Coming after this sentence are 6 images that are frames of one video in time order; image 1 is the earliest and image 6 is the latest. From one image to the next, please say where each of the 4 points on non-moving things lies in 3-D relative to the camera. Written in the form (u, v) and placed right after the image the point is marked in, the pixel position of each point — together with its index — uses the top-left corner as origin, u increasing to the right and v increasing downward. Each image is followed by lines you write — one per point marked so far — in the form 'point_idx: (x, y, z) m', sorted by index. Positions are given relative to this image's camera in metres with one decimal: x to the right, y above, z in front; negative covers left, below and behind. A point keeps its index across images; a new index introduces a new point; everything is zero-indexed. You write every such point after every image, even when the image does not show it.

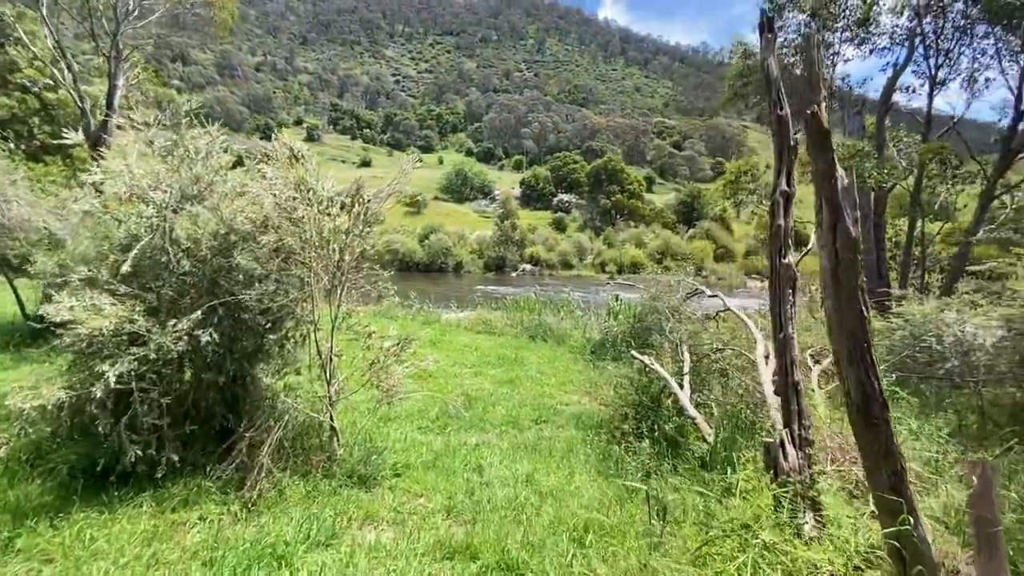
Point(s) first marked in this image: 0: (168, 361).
0: (-3.4, -0.7, +4.8) m
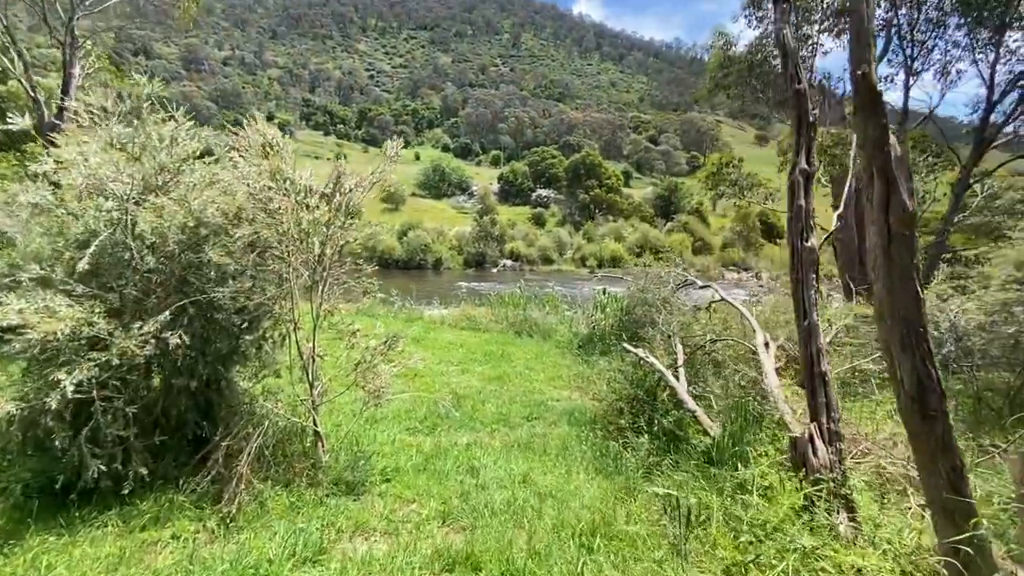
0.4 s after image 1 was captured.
0: (-3.5, -0.7, +4.4) m
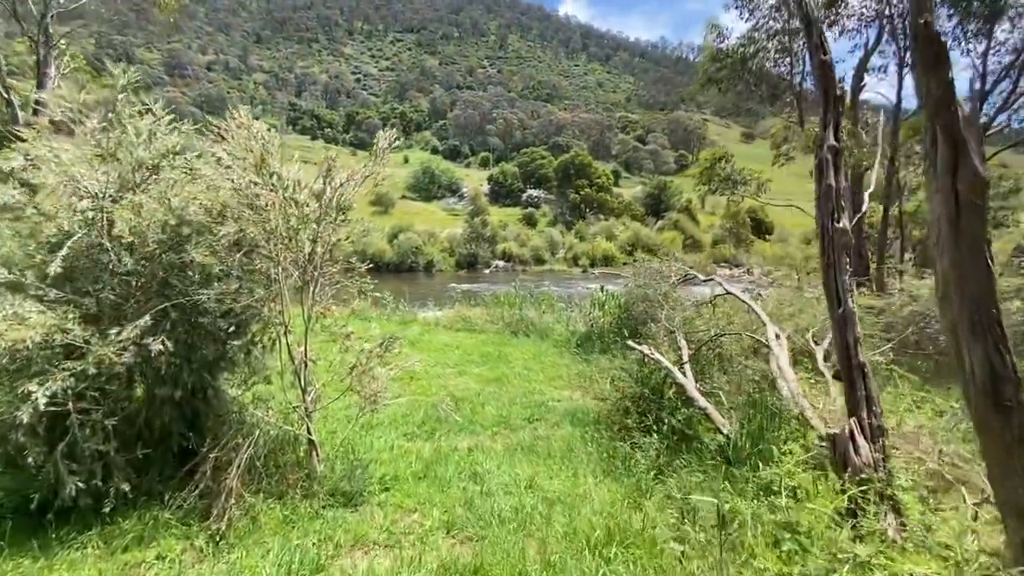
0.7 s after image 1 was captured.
0: (-3.4, -0.8, +4.1) m
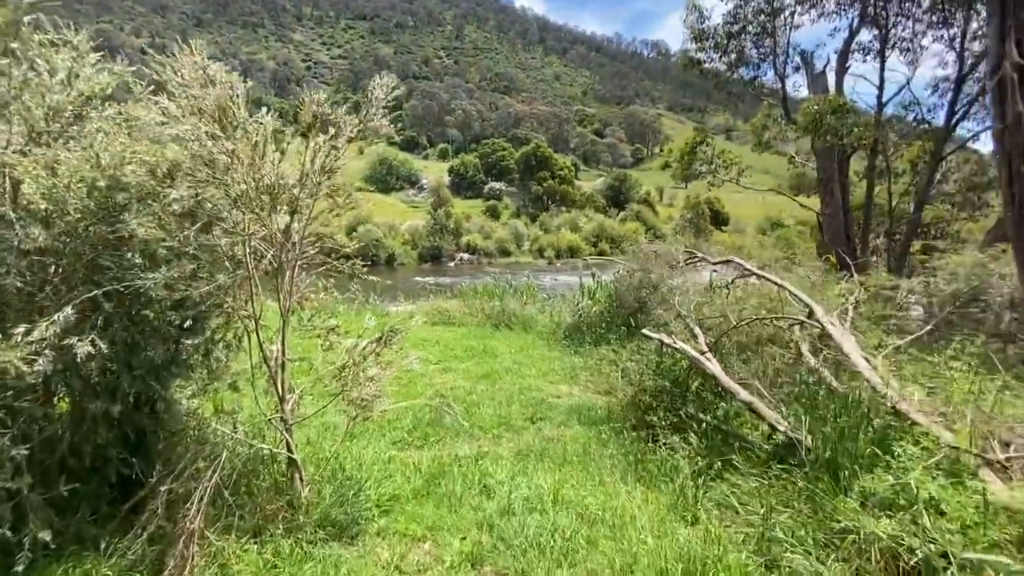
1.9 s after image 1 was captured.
0: (-3.2, -0.7, +3.1) m
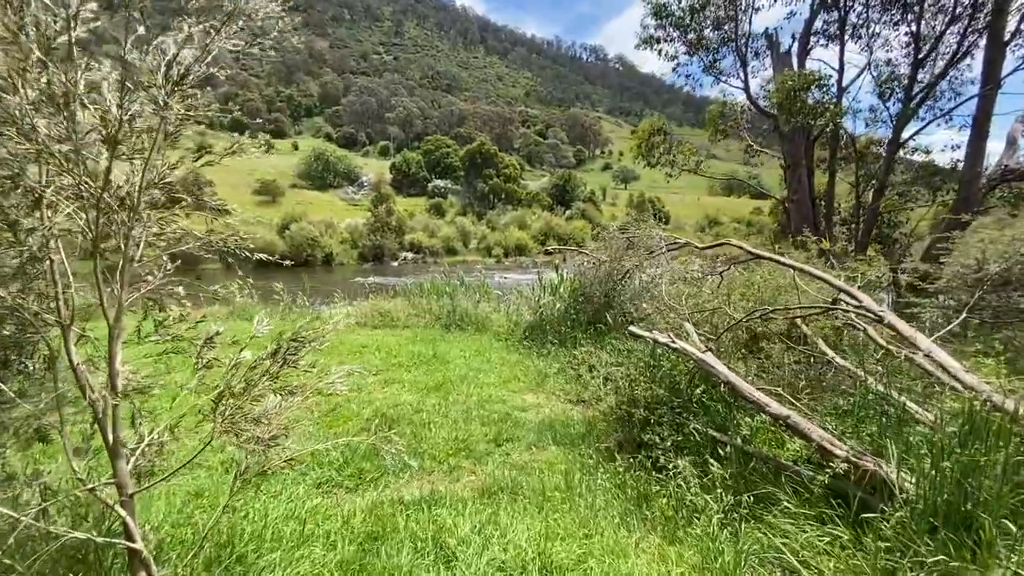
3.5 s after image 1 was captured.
0: (-3.2, -0.6, +1.6) m
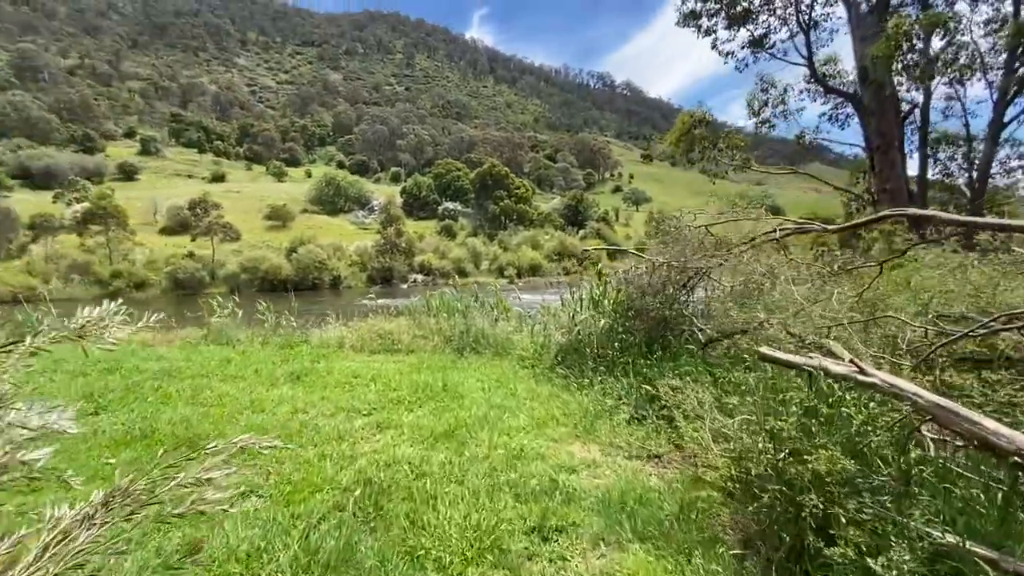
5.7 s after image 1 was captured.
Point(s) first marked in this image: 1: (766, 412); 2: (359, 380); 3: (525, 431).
0: (-3.0, -0.5, -0.3) m
1: (+1.6, -0.8, +3.0) m
2: (-2.1, -1.3, +6.7) m
3: (+0.2, -1.5, +5.0) m
